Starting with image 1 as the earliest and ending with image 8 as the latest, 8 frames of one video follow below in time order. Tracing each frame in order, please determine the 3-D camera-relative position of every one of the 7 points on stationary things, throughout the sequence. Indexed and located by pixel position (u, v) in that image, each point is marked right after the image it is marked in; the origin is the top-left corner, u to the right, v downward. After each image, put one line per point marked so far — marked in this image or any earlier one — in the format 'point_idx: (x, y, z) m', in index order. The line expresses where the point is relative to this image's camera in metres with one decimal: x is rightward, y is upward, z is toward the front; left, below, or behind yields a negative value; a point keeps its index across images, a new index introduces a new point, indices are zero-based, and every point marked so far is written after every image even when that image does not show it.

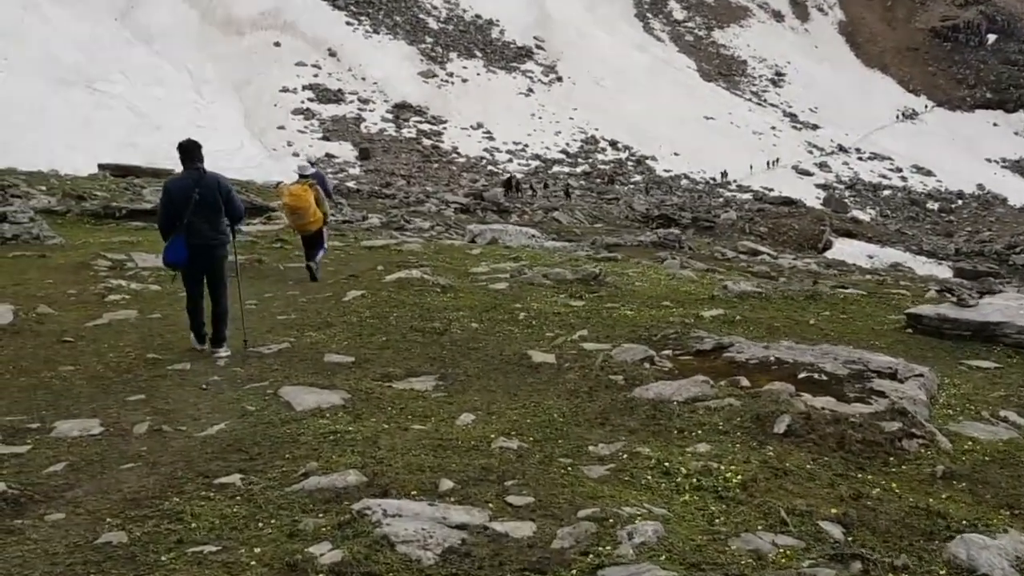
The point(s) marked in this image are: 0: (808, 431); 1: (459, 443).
0: (+1.9, -0.9, +6.3) m
1: (-0.3, -1.0, +6.1) m
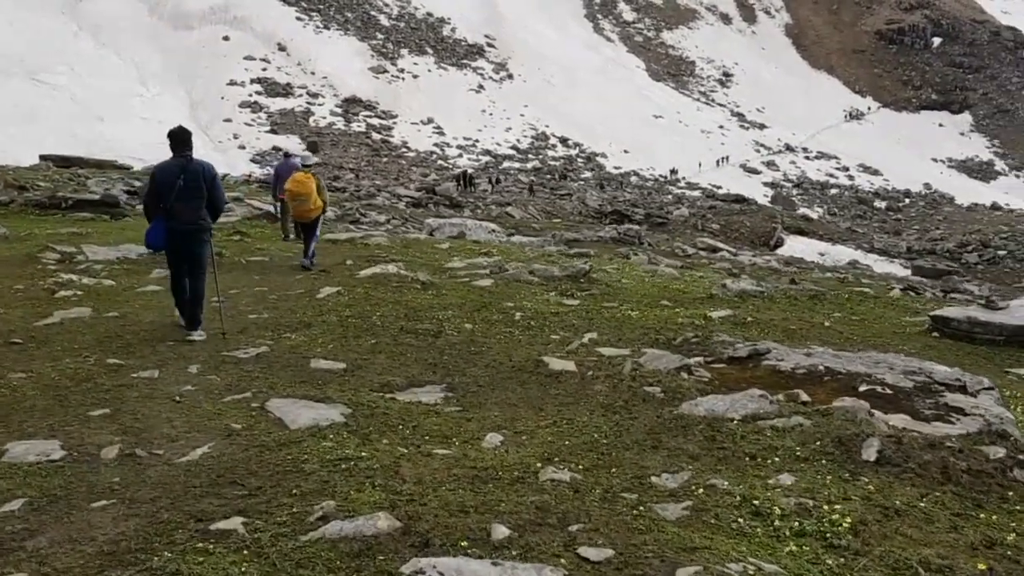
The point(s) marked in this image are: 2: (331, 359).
0: (+2.1, -0.9, +5.4) m
1: (-0.1, -1.0, +5.1) m
2: (-1.6, -0.6, +8.7) m
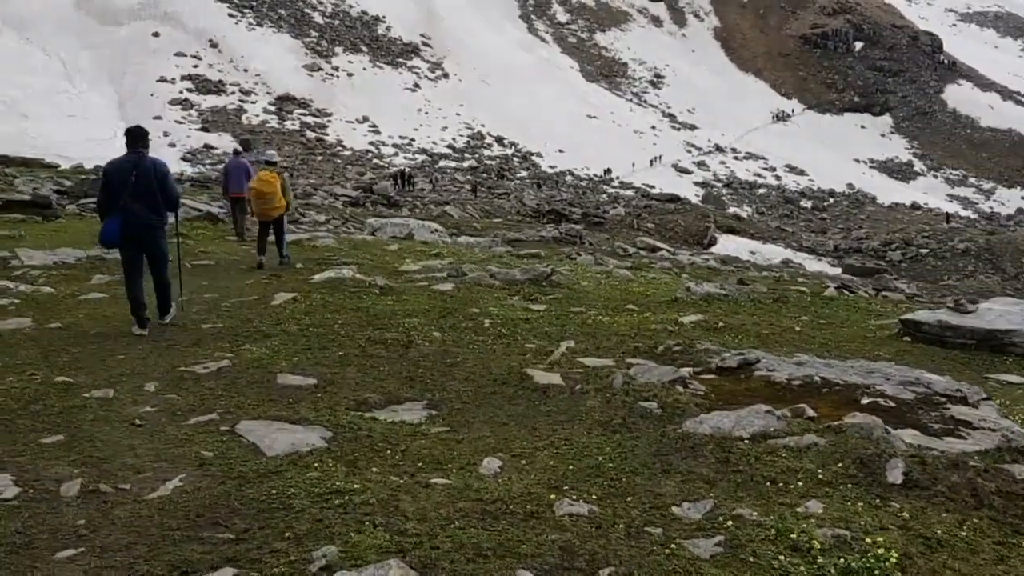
0: (+2.2, -1.0, +5.1) m
1: (0.0, -1.0, +4.7) m
2: (-1.7, -0.7, +8.1) m
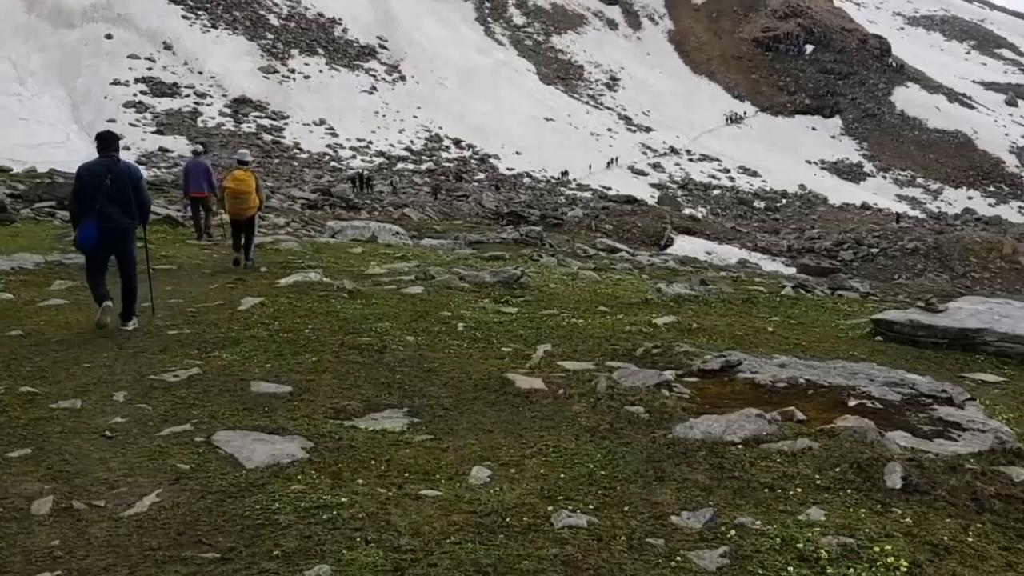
0: (+2.1, -1.0, +5.1) m
1: (0.0, -1.0, +4.5) m
2: (-1.9, -0.7, +7.9) m
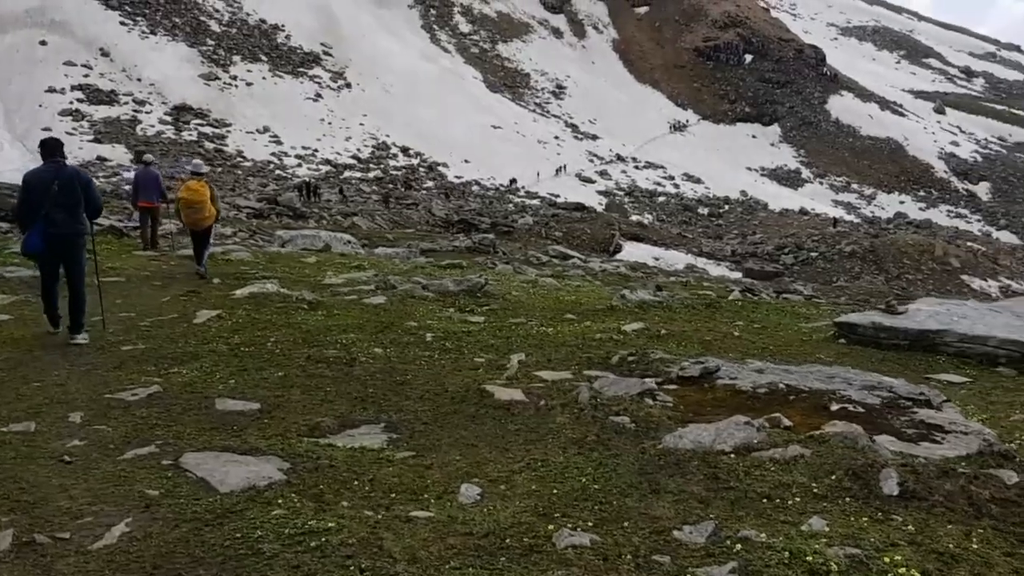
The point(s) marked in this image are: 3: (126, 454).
0: (+2.1, -1.0, +5.0) m
1: (0.0, -1.1, +4.4) m
2: (-2.1, -0.8, +7.6) m
3: (-2.3, -1.0, +6.1) m
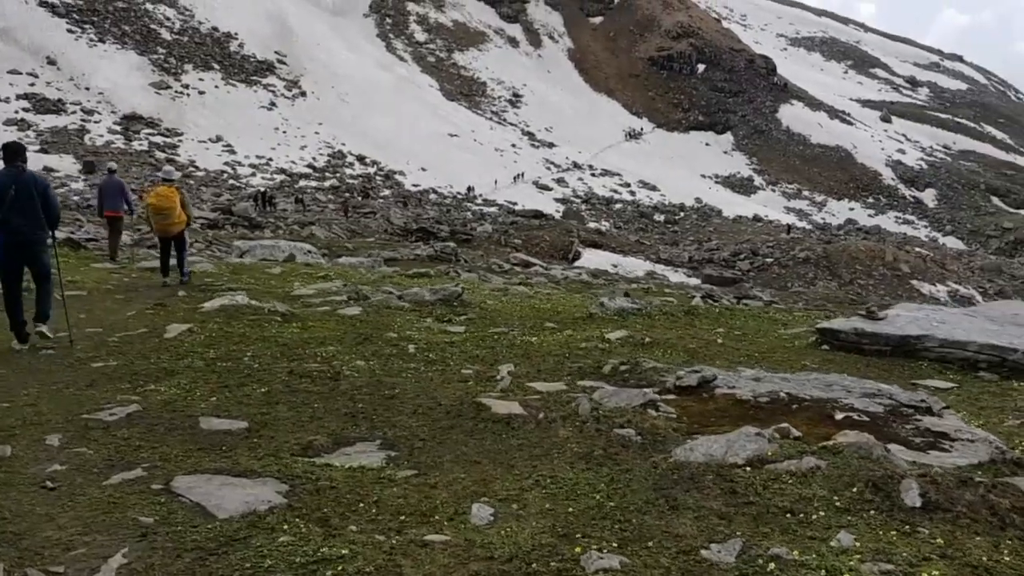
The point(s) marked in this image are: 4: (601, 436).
0: (+2.2, -1.1, +4.9) m
1: (+0.1, -1.2, +4.2) m
2: (-2.1, -0.9, +7.4) m
3: (-2.3, -1.1, +5.8) m
4: (+0.6, -0.9, +6.4) m
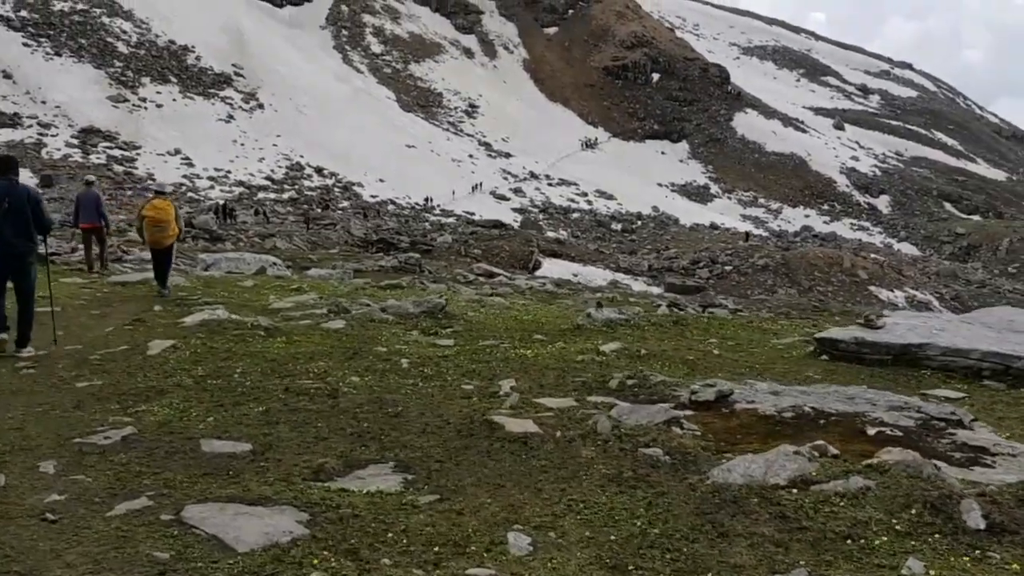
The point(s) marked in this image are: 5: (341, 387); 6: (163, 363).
0: (+2.4, -1.1, +4.7) m
1: (+0.3, -1.2, +3.8) m
2: (-2.0, -1.0, +7.0) m
3: (-2.1, -1.2, +5.4) m
4: (+0.7, -1.0, +6.0) m
5: (-1.6, -0.9, +8.9) m
6: (-3.6, -0.8, +10.5) m
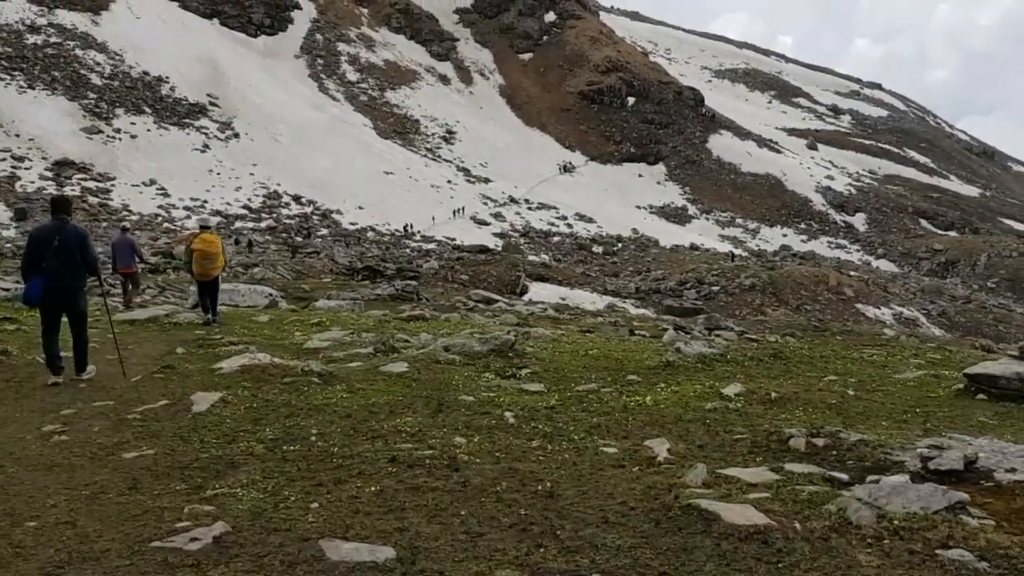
0: (+3.5, -1.3, +3.1) m
1: (+1.5, -1.4, +2.2) m
2: (-0.9, -1.3, +5.3) m
3: (-1.0, -1.4, +3.7) m
4: (+1.8, -1.2, +4.4) m
5: (-0.4, -1.2, +7.3) m
6: (-2.5, -1.2, +8.9) m
